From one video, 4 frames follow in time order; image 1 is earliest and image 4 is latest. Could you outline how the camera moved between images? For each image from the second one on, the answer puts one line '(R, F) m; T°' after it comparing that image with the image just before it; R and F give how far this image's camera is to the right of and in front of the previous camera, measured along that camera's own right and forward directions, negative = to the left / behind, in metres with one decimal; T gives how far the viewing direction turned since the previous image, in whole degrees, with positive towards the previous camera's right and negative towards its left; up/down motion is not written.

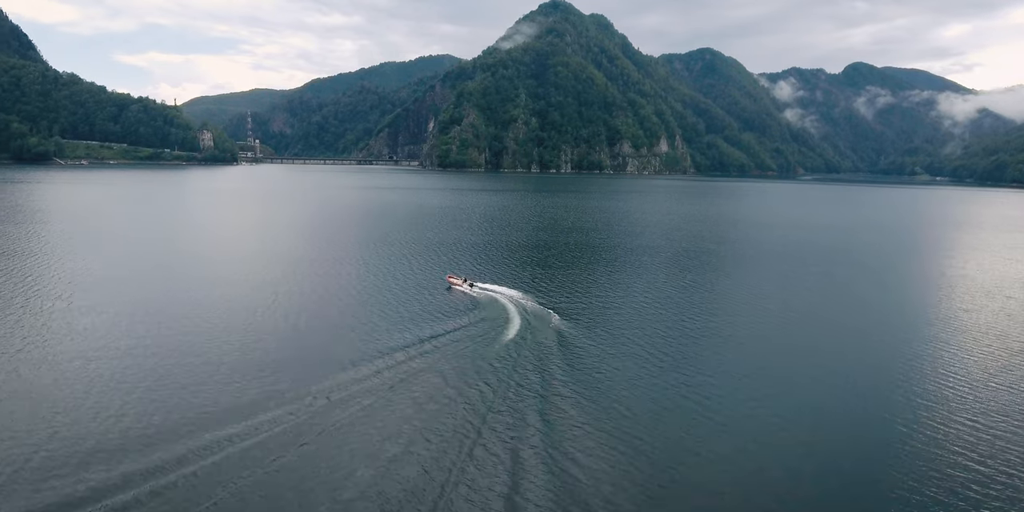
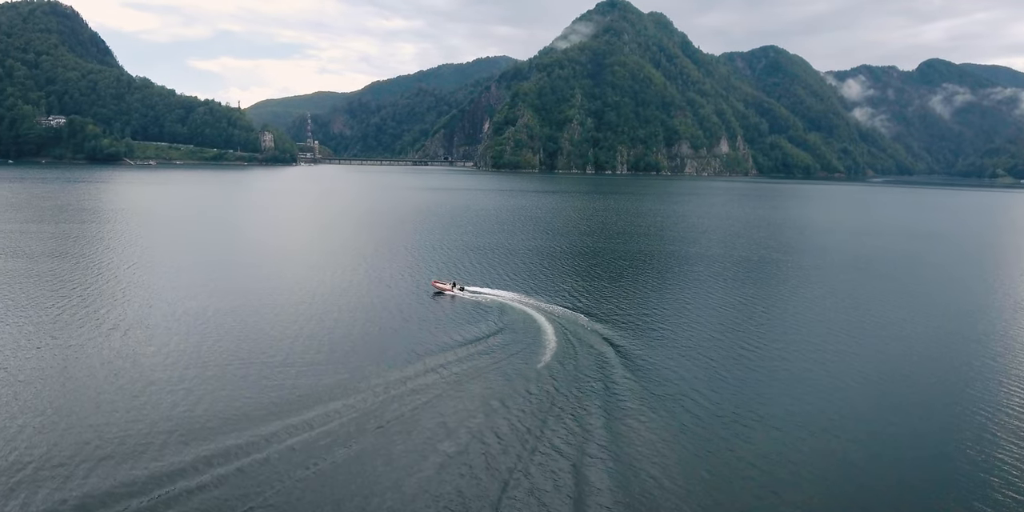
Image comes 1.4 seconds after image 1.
(+0.4, +2.1) m; -5°
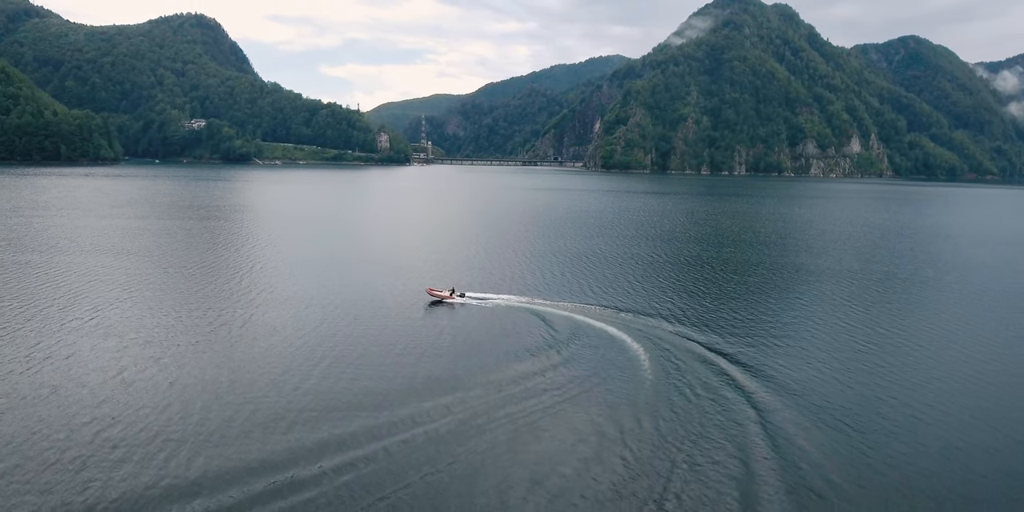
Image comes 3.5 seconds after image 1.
(+0.4, +2.4) m; -9°
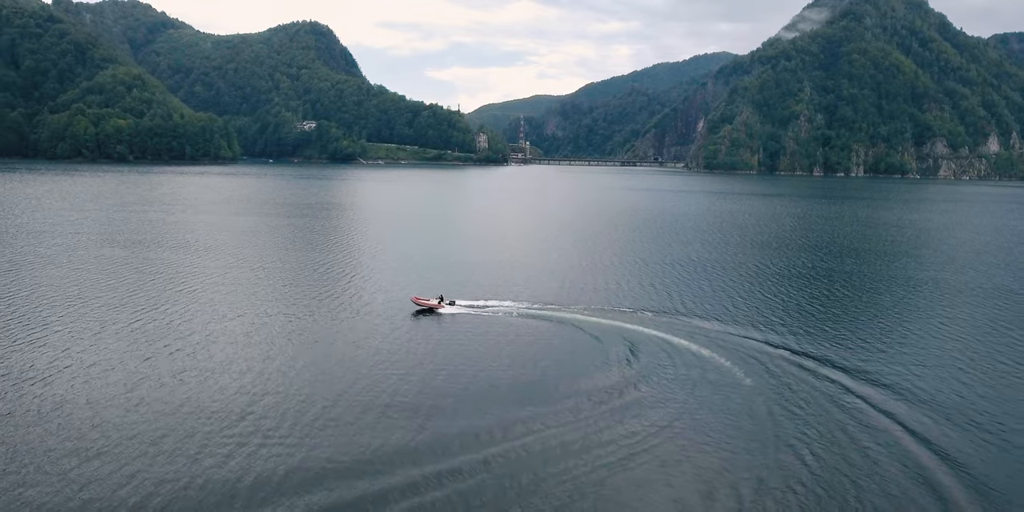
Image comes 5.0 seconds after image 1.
(+0.2, +1.7) m; -8°
